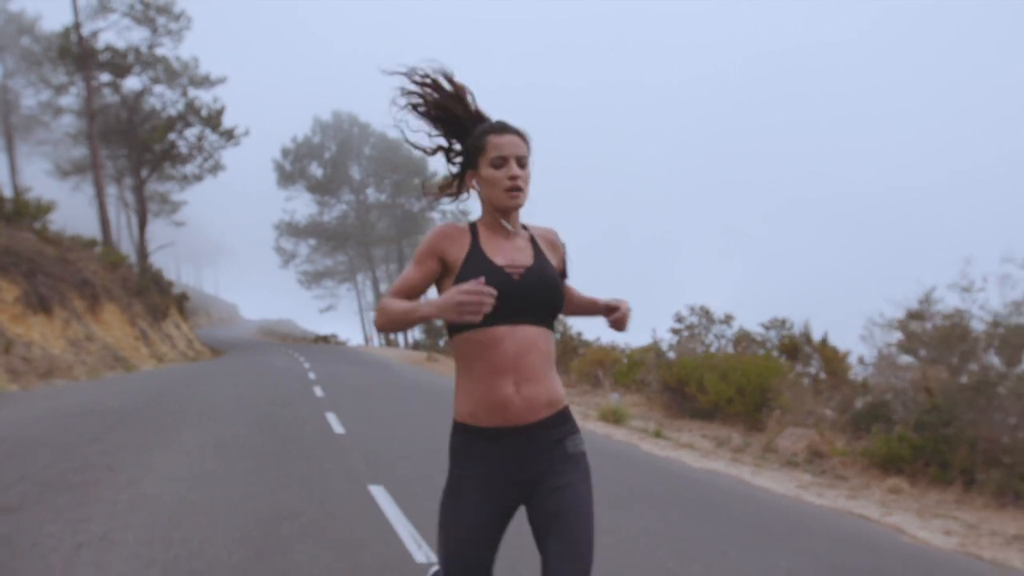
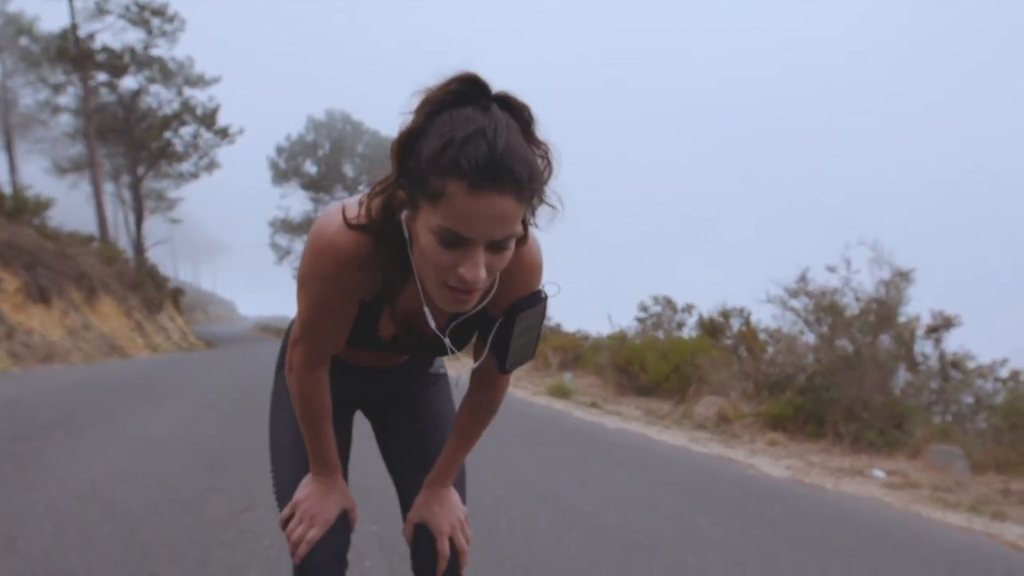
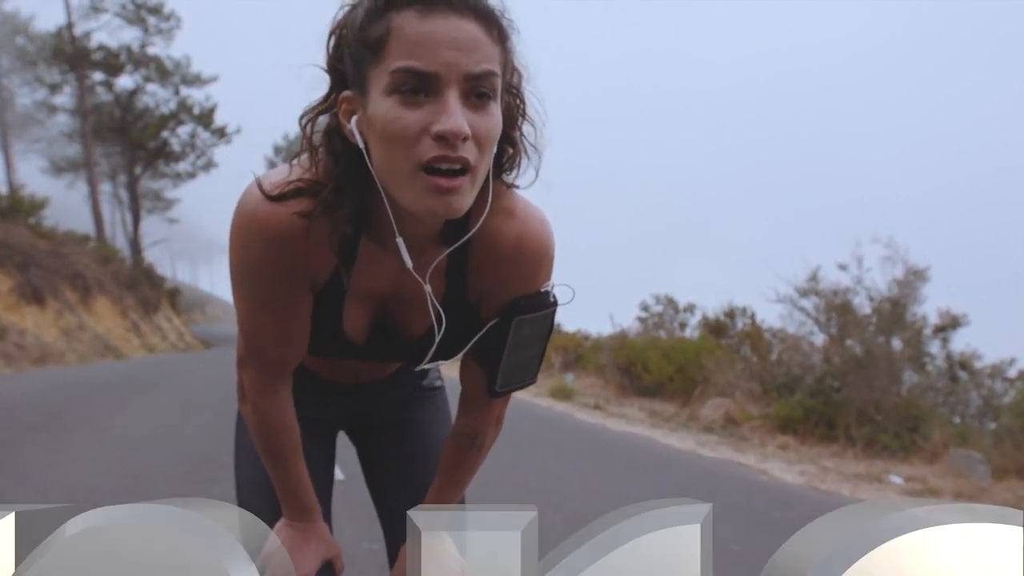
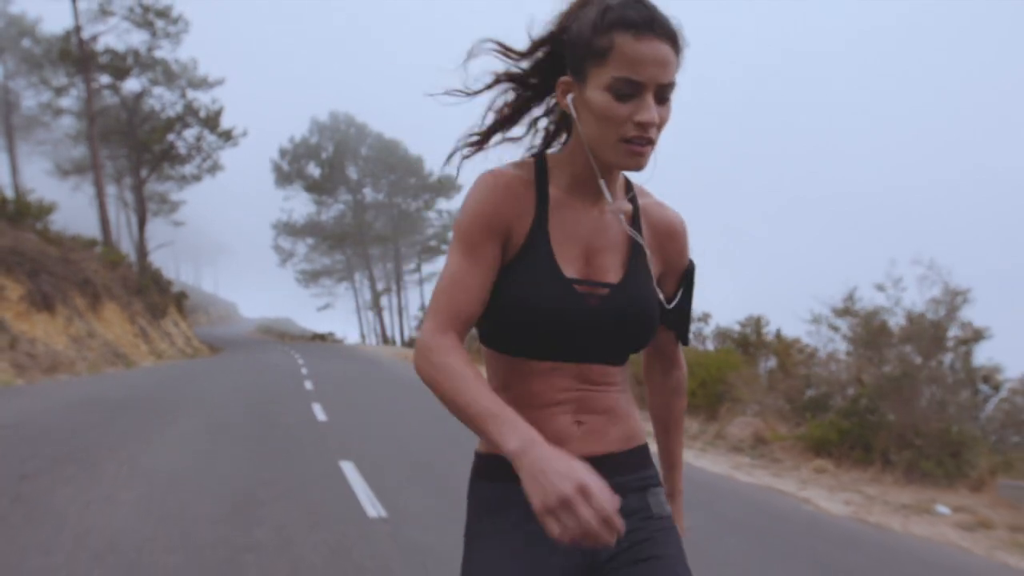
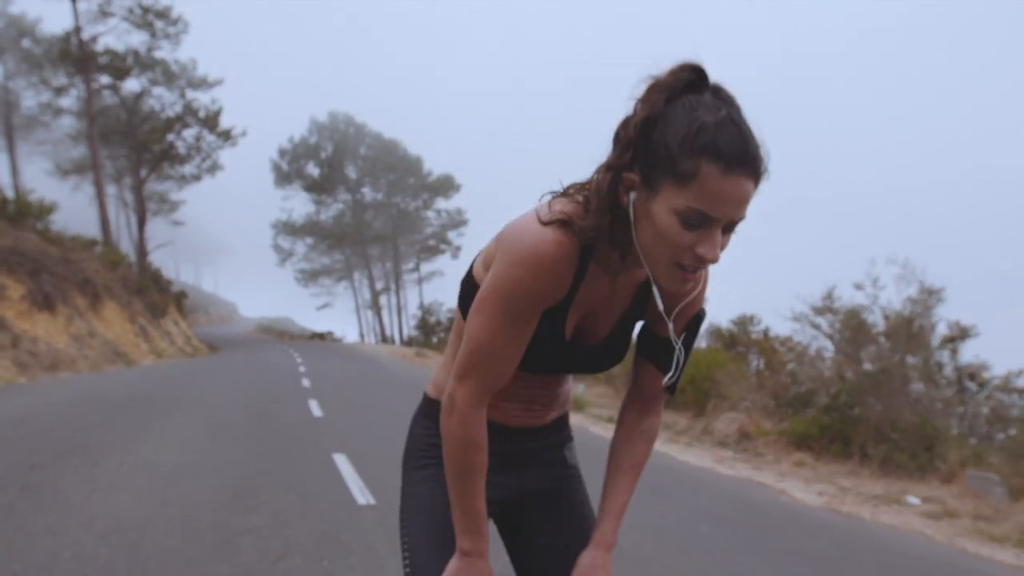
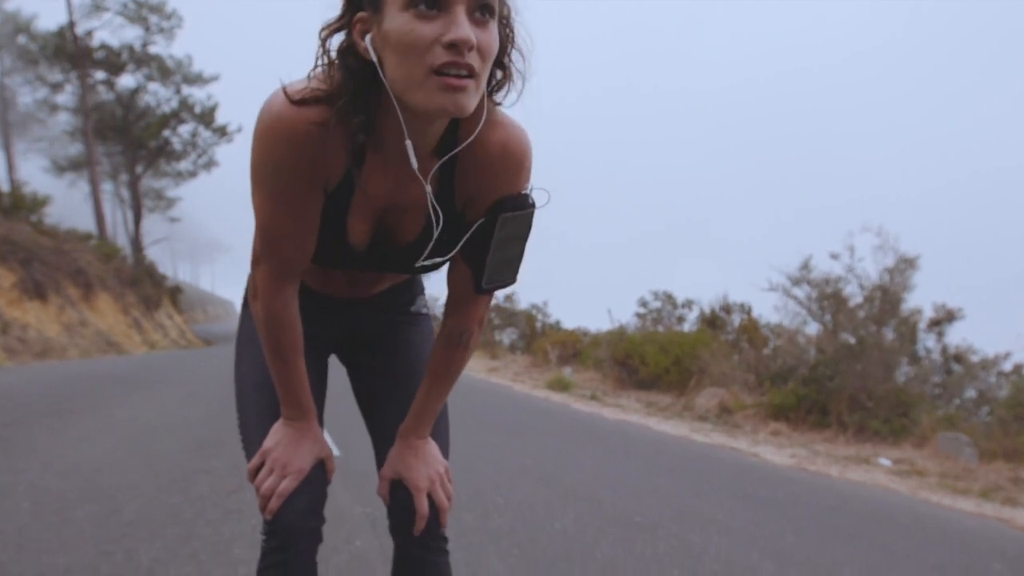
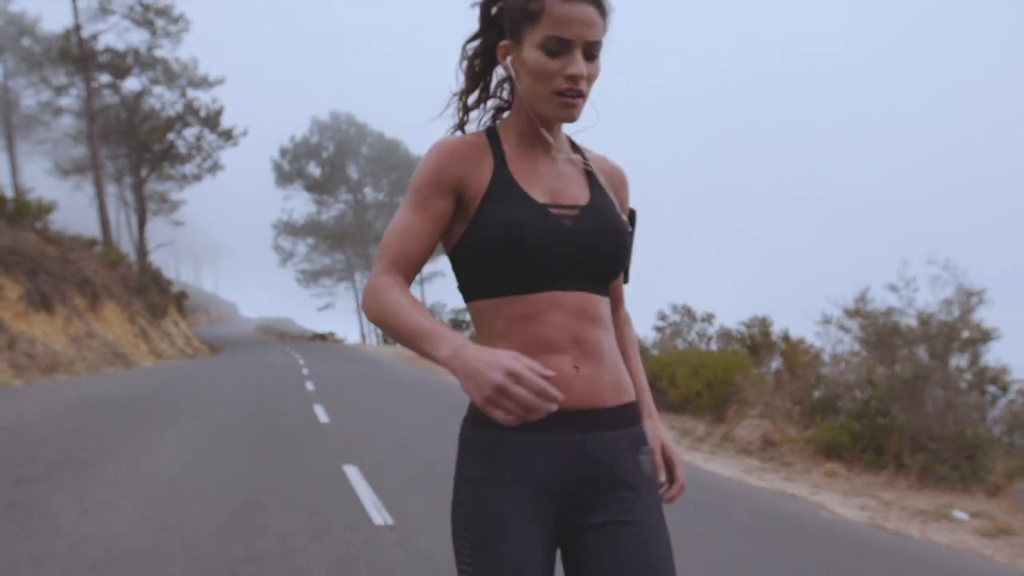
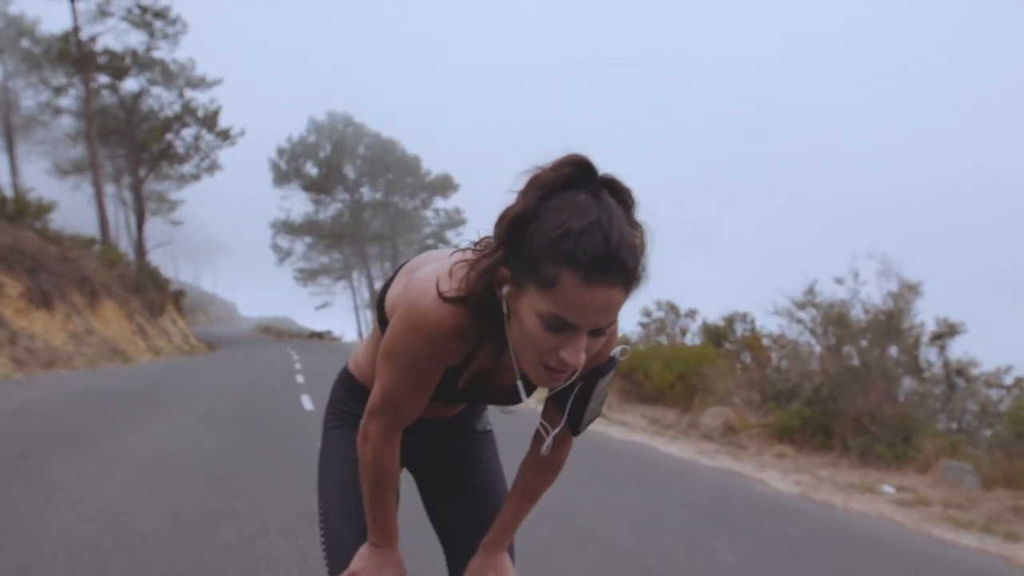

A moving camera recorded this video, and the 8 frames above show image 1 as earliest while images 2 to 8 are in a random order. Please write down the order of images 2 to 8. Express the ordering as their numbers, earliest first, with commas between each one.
7, 4, 5, 8, 2, 6, 3
